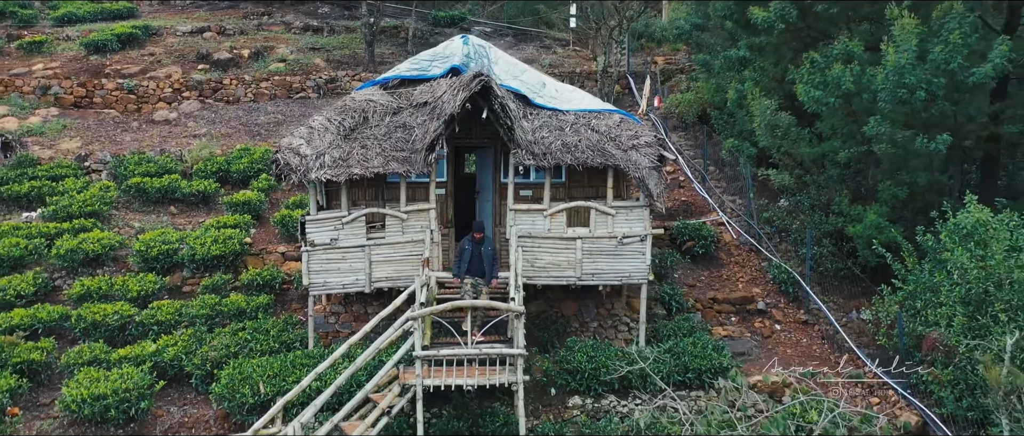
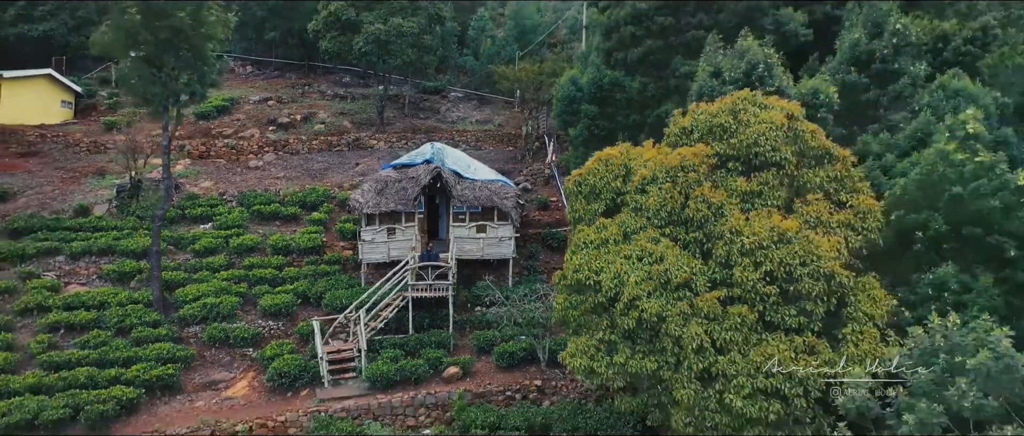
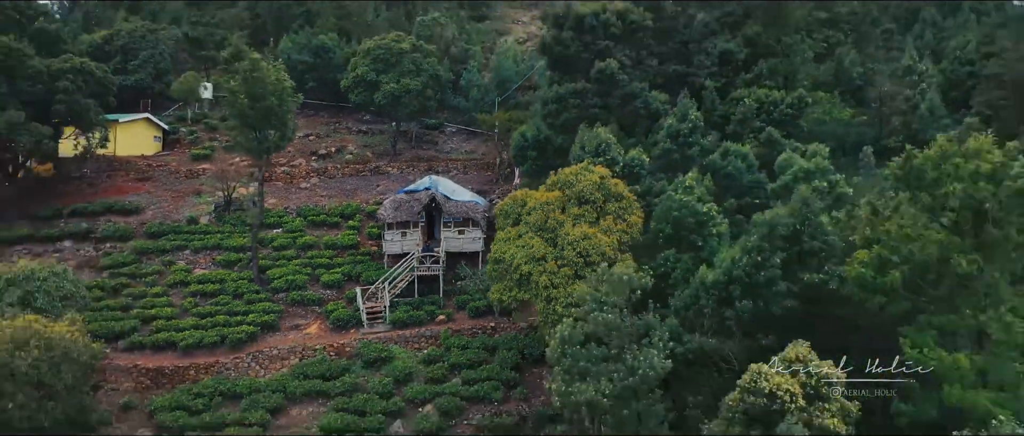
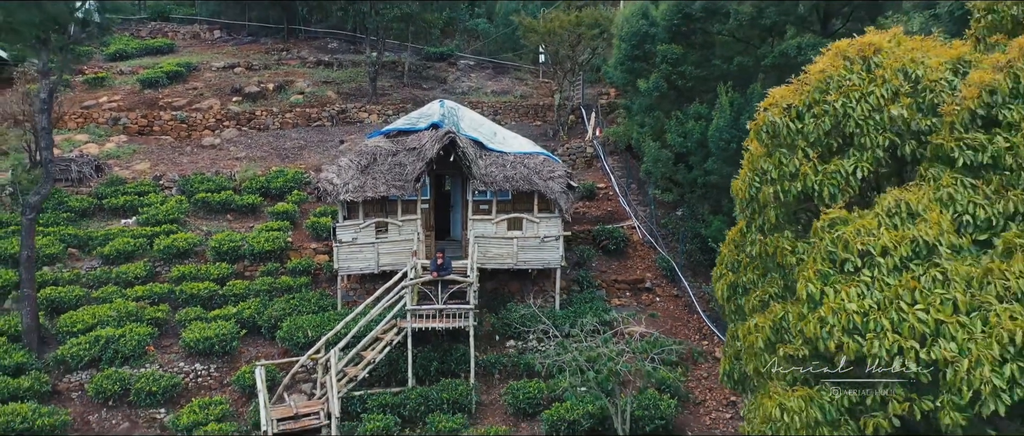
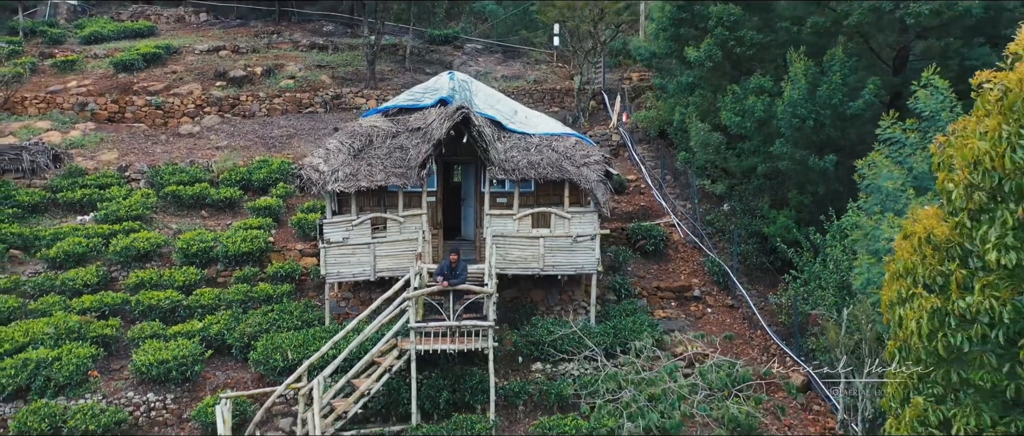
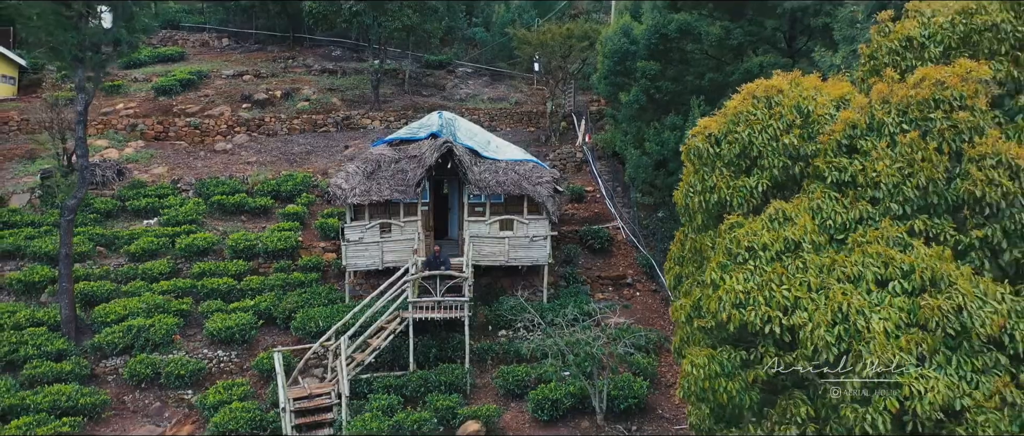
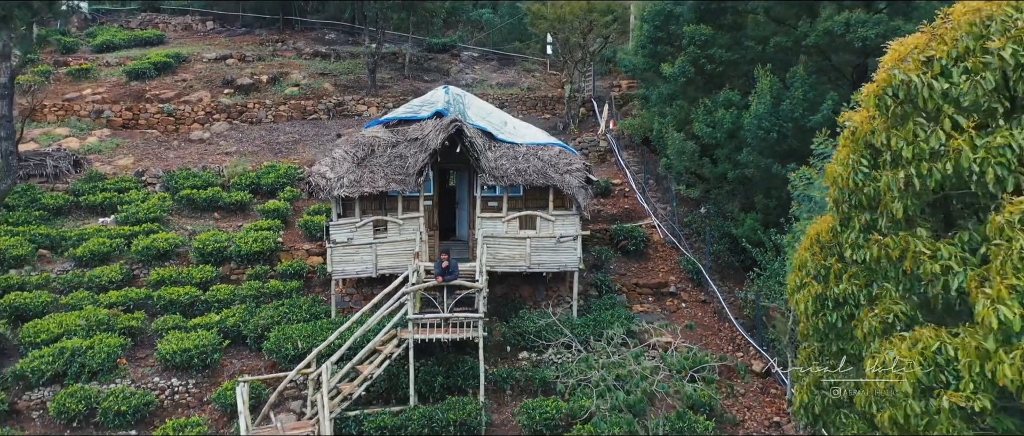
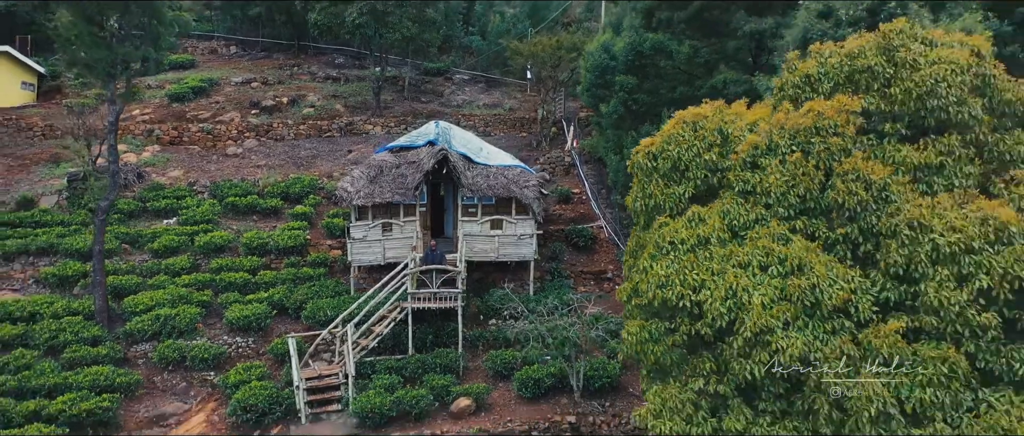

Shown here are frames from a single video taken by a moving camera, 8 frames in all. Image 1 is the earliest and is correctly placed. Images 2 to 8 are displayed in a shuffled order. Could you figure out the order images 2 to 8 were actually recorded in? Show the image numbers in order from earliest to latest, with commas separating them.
5, 7, 4, 6, 8, 2, 3
